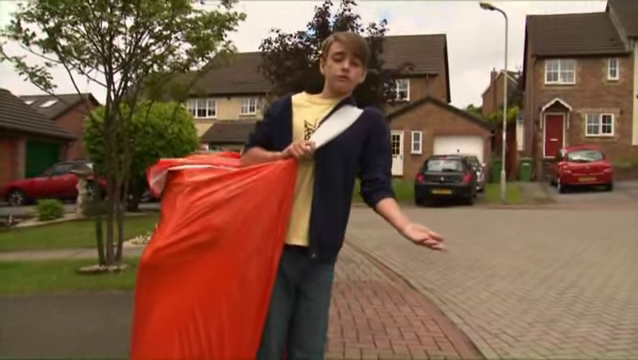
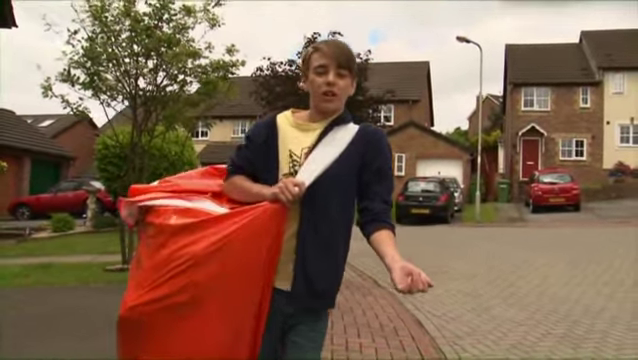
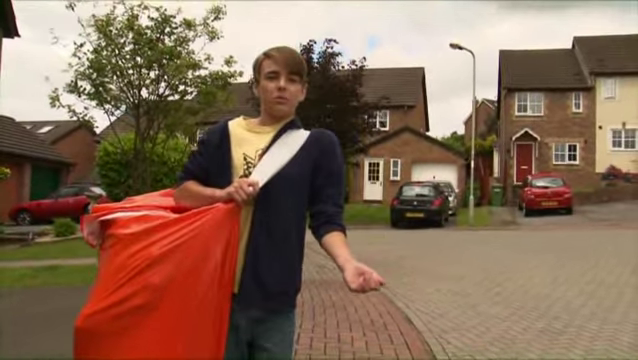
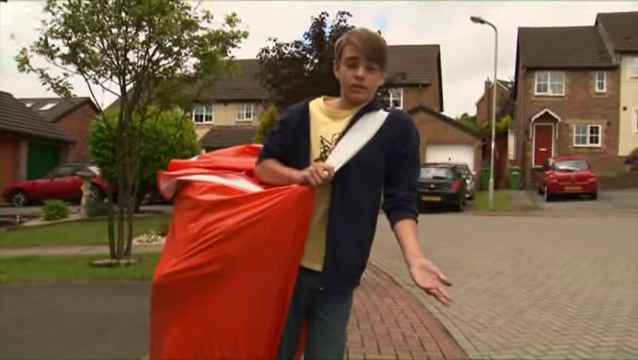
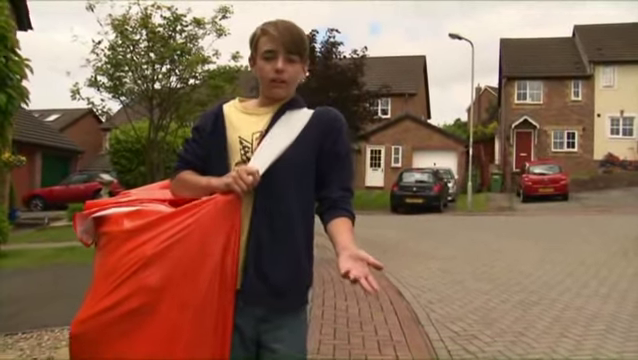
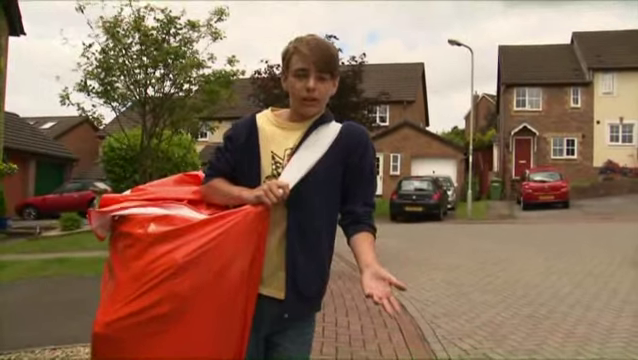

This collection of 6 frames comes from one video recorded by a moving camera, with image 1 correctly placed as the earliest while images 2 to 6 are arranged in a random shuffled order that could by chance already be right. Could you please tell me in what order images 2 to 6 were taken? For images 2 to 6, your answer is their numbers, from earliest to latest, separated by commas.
4, 2, 3, 6, 5
